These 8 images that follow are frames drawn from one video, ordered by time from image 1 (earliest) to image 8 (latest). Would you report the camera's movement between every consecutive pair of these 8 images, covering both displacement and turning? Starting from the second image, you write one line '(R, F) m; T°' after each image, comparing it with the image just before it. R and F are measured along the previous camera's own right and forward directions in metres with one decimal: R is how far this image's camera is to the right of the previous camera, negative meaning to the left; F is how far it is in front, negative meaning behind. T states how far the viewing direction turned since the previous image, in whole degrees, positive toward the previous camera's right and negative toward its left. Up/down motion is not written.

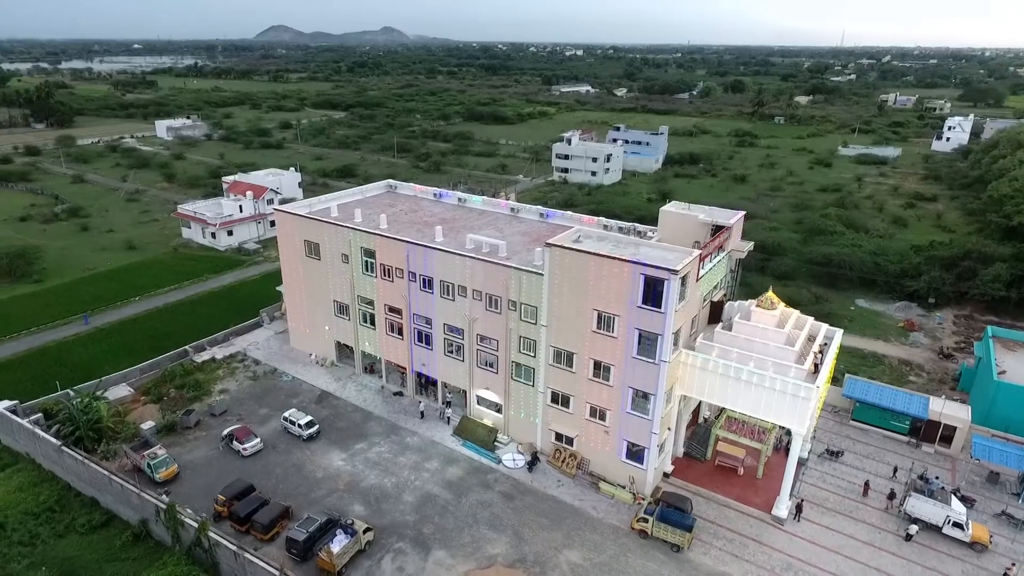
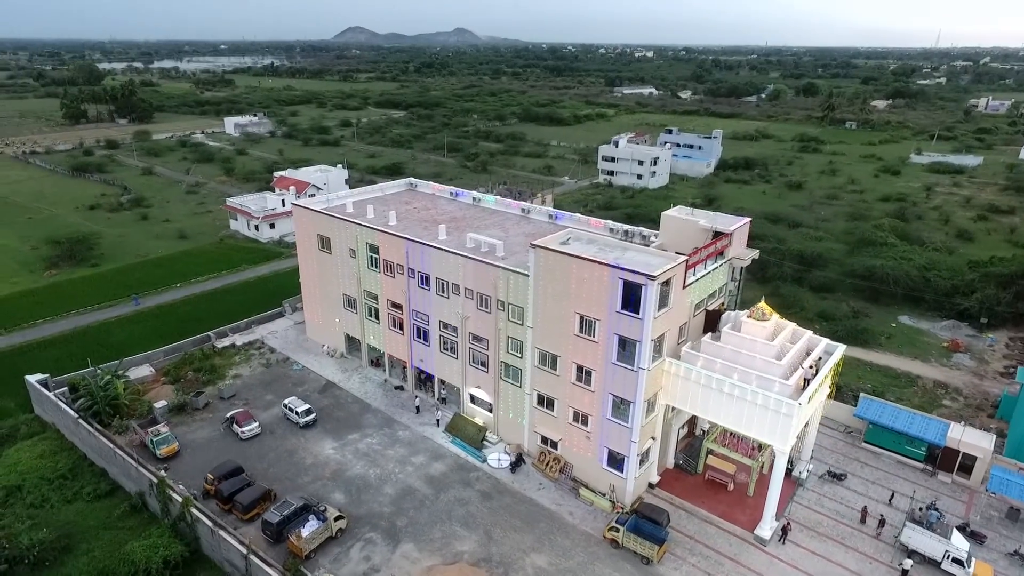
(+3.3, +0.2) m; -6°
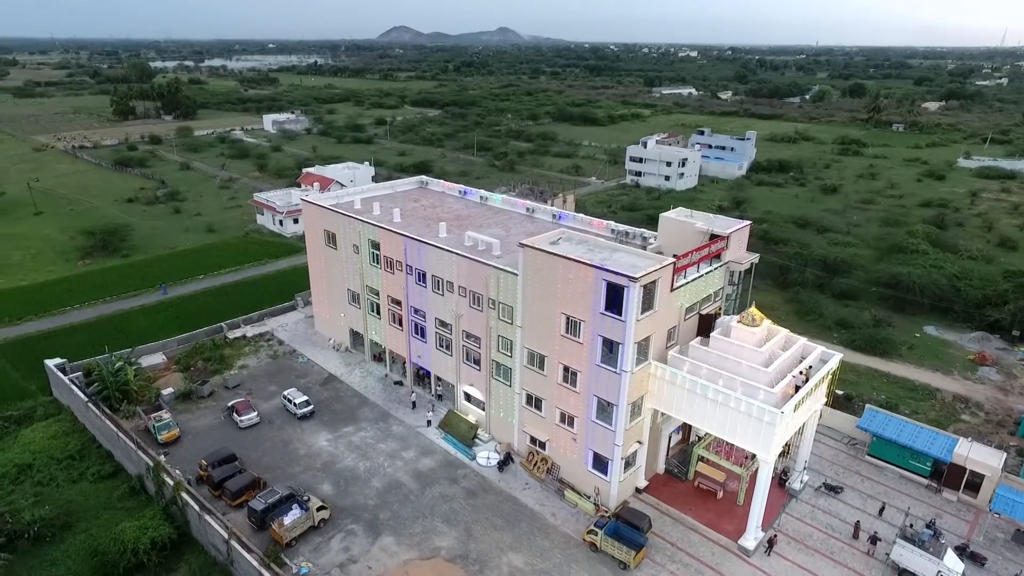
(+2.1, +0.1) m; -3°
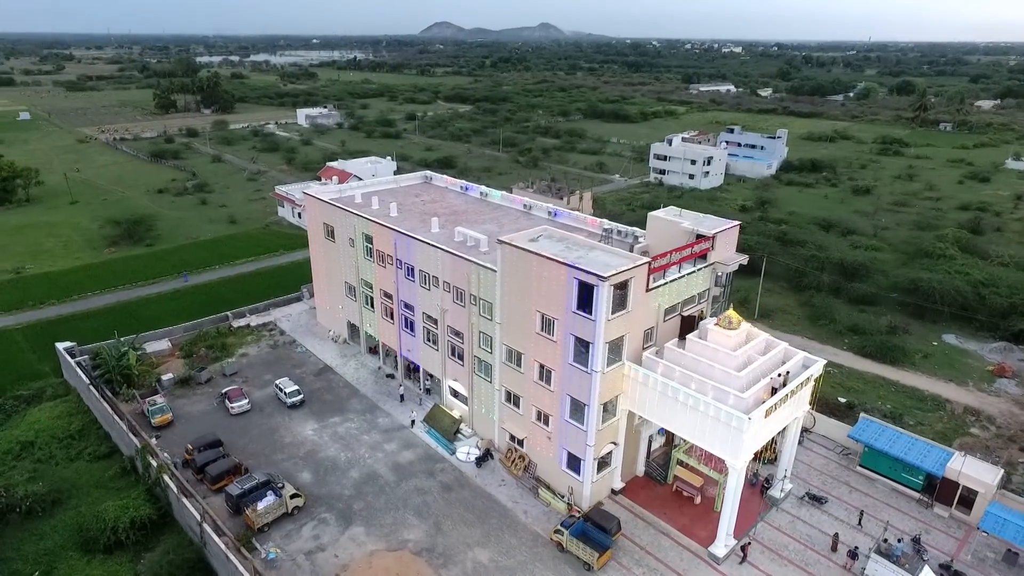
(+2.5, +0.1) m; -3°
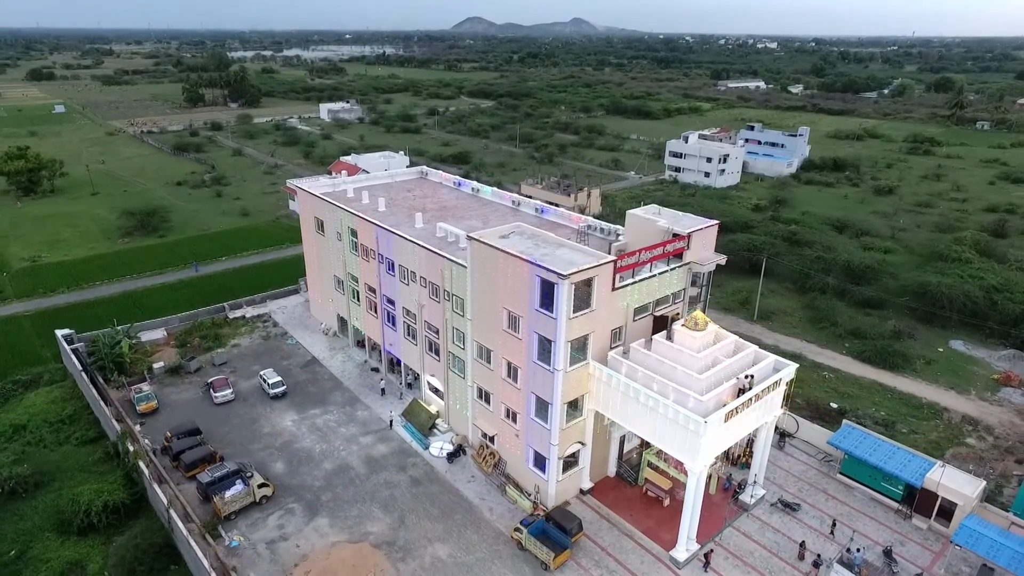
(+2.5, +0.1) m; -2°
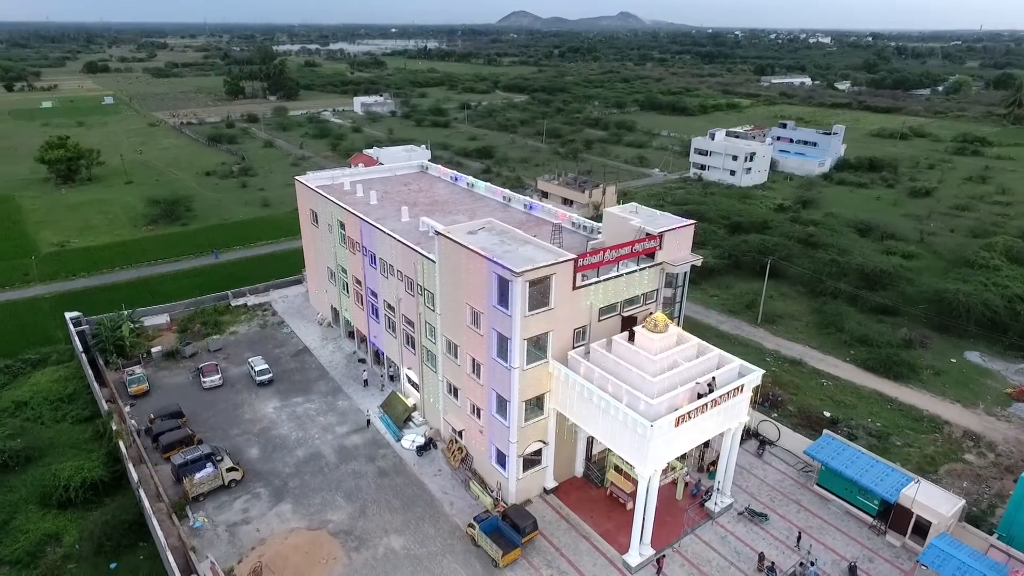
(+3.1, +0.1) m; -4°
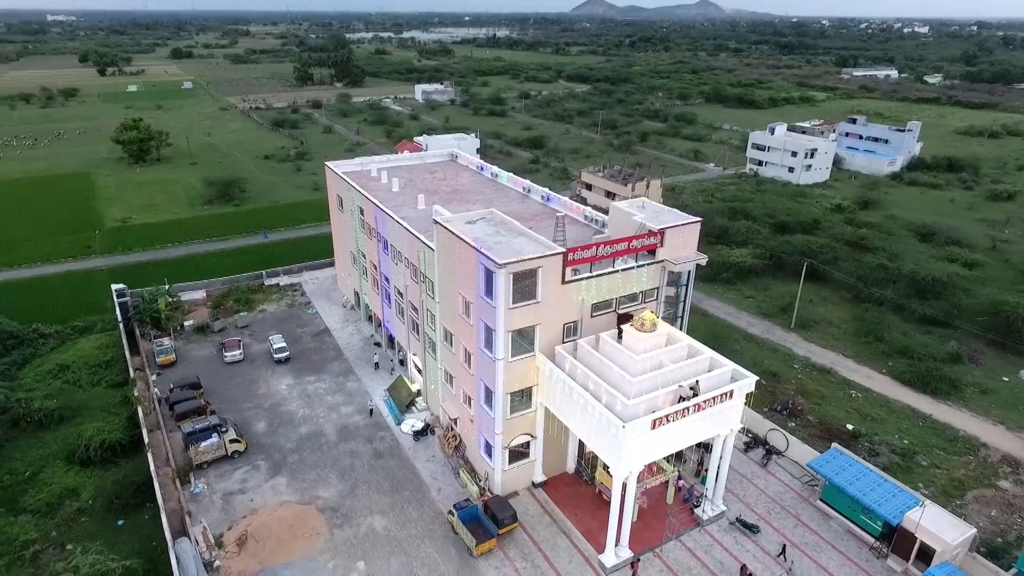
(+2.9, +0.3) m; -6°
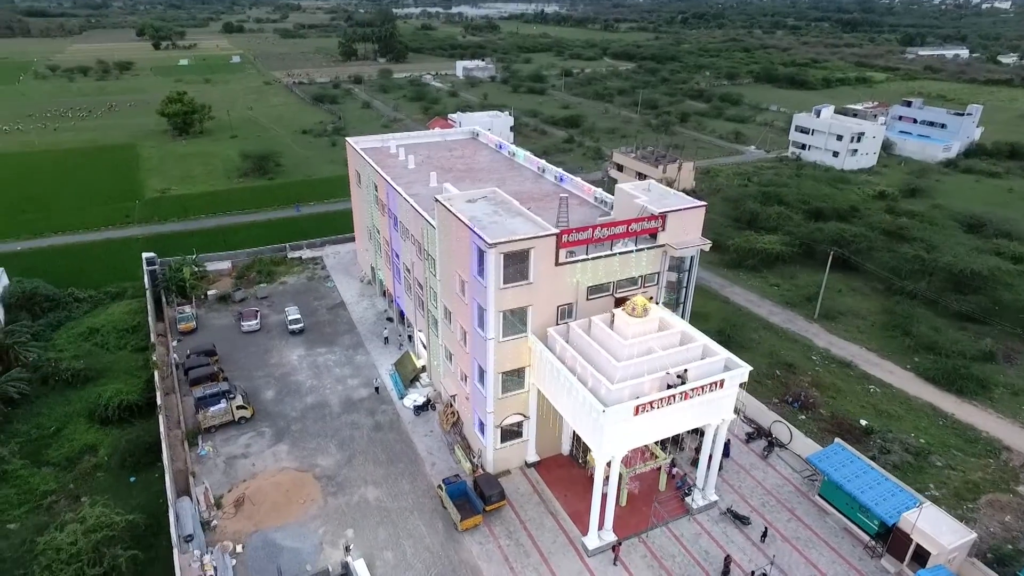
(+1.9, +0.1) m; -4°
